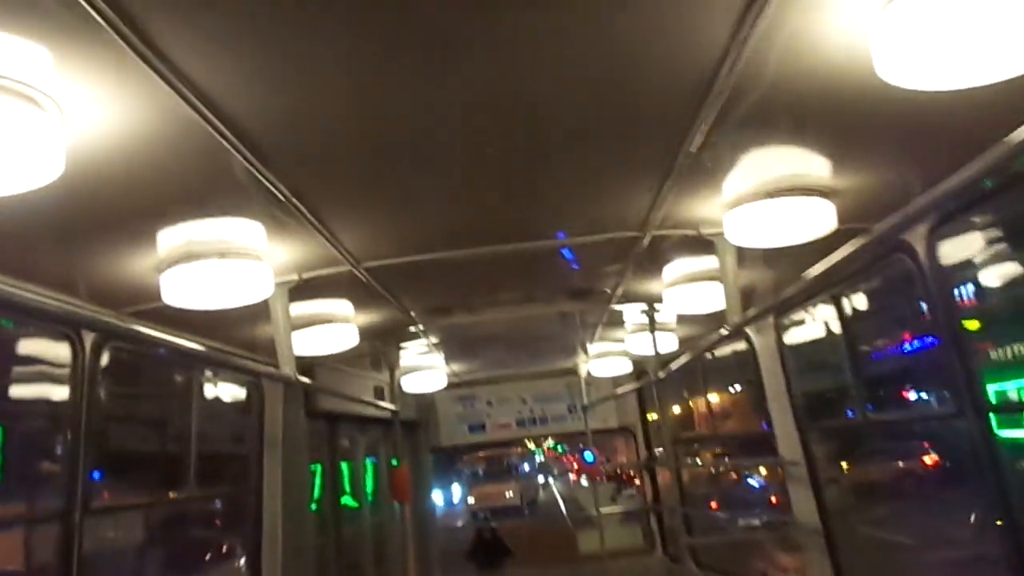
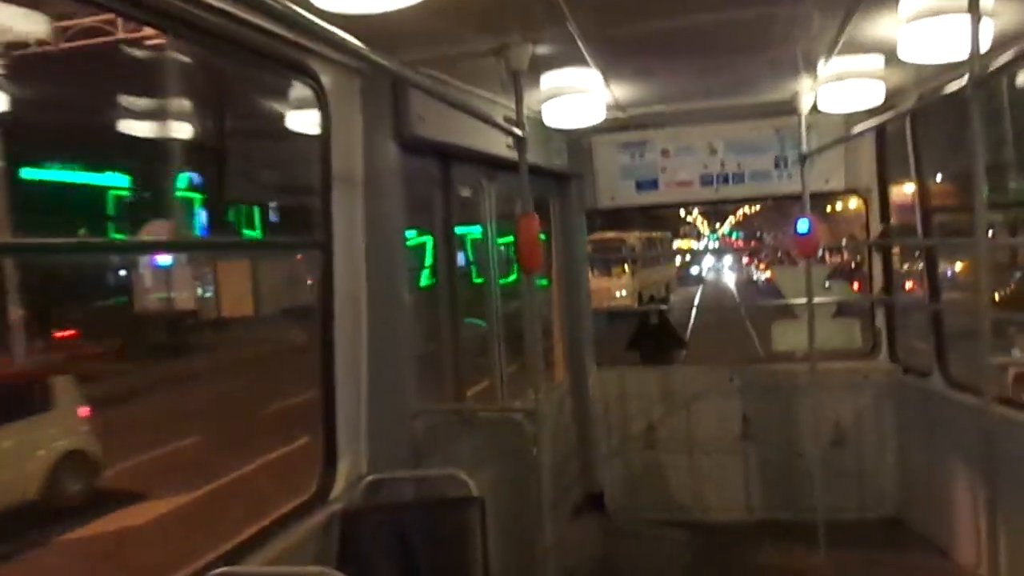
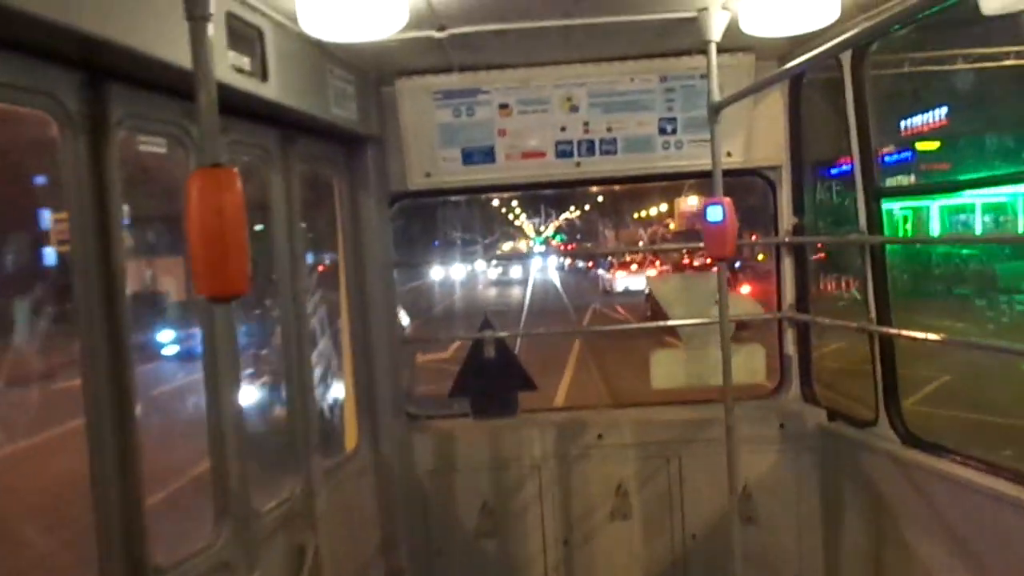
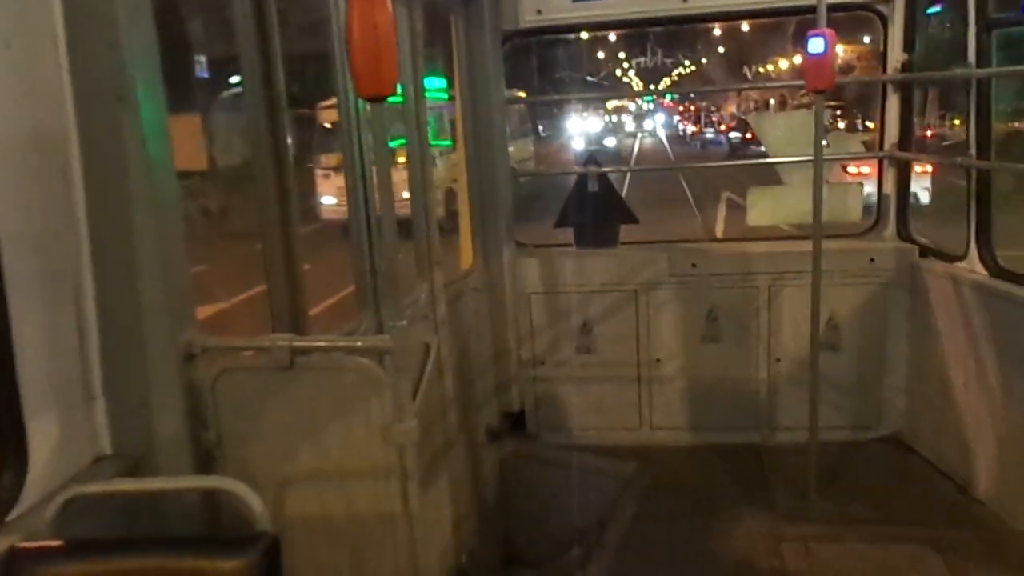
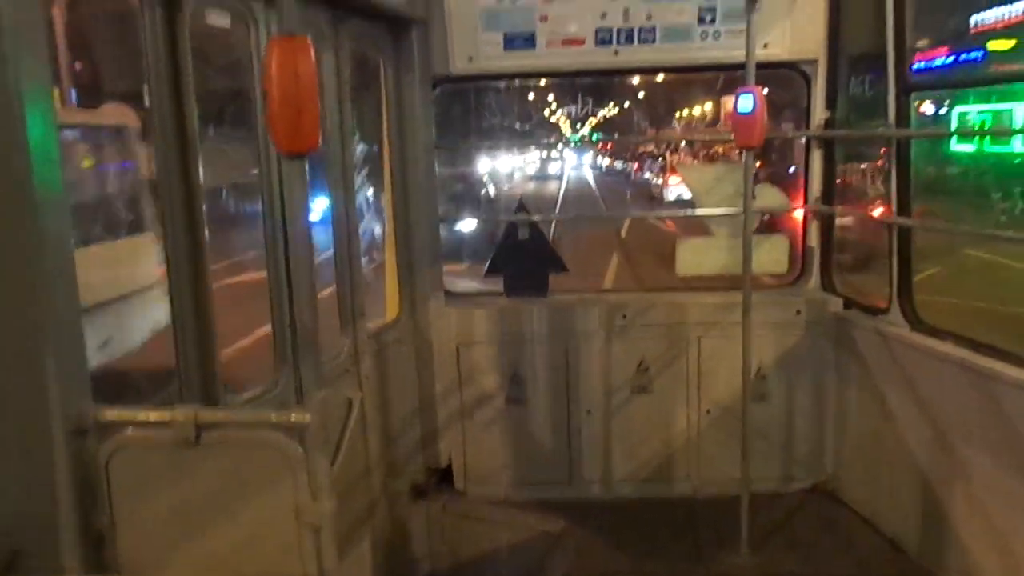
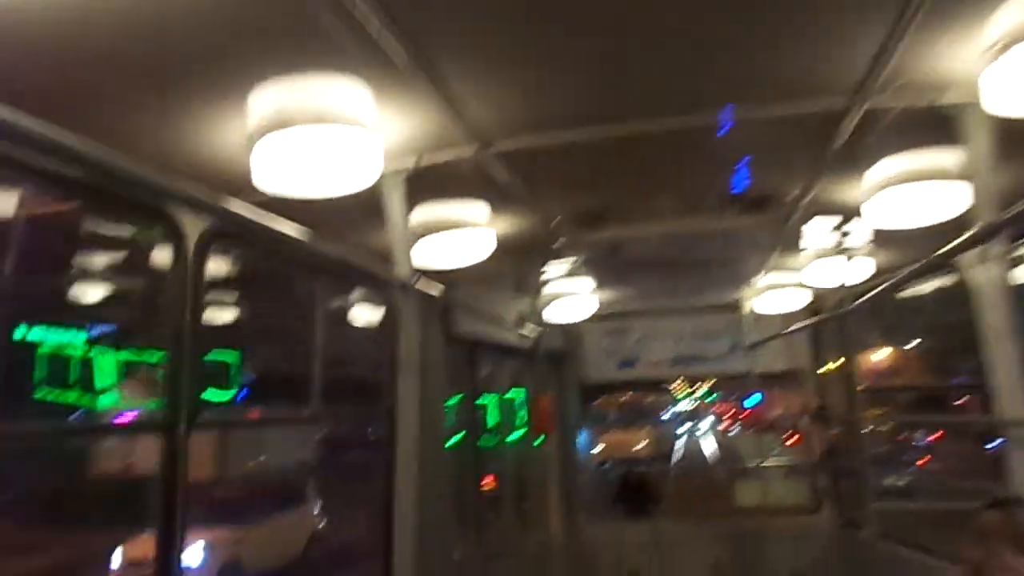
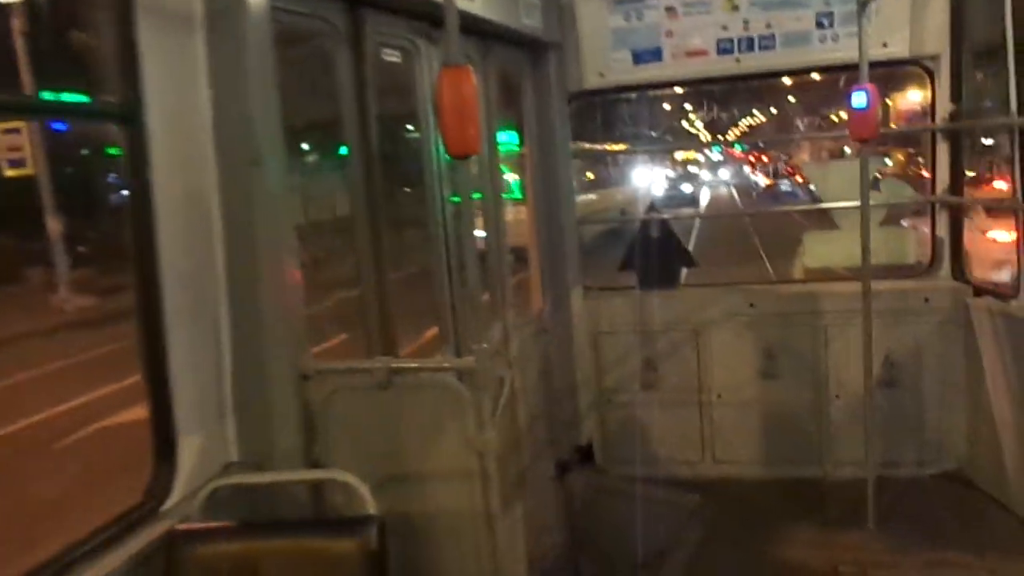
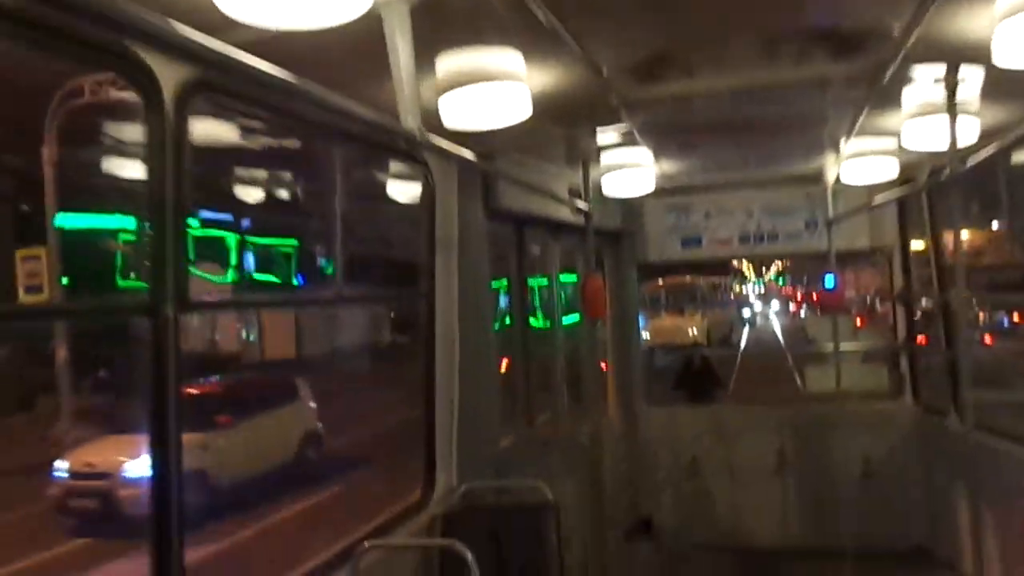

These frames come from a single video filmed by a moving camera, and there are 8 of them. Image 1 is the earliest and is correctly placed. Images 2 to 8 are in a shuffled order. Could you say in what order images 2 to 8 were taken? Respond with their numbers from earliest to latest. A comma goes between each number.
6, 8, 2, 7, 4, 5, 3
